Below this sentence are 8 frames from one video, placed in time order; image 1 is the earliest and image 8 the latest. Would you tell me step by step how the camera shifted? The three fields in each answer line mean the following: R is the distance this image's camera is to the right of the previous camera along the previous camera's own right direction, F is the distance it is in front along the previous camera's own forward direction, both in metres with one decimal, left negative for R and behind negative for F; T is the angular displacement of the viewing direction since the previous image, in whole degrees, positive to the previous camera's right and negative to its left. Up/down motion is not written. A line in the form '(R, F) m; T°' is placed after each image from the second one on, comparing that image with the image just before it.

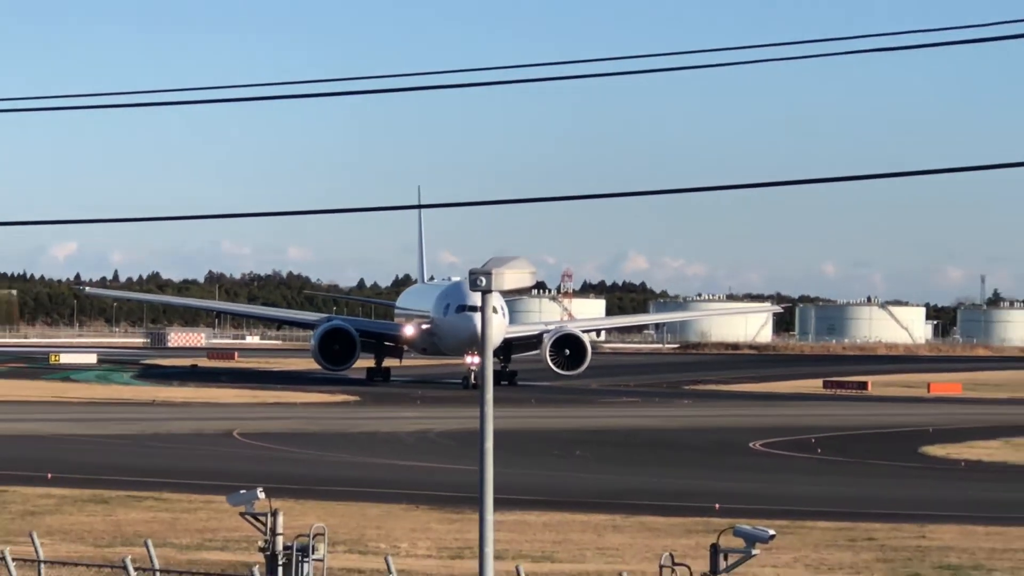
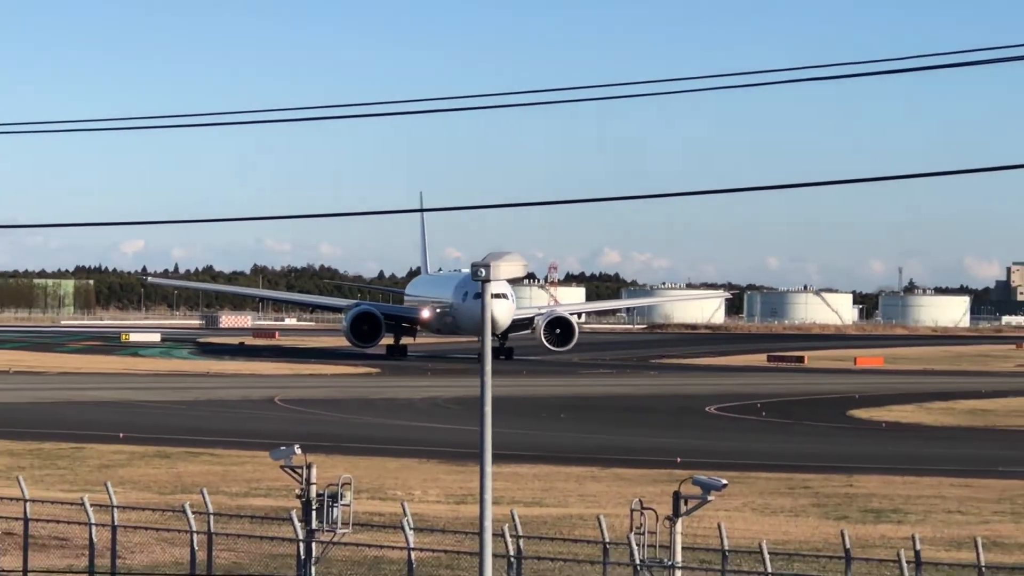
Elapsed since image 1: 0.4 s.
(+0.1, -5.2) m; 0°
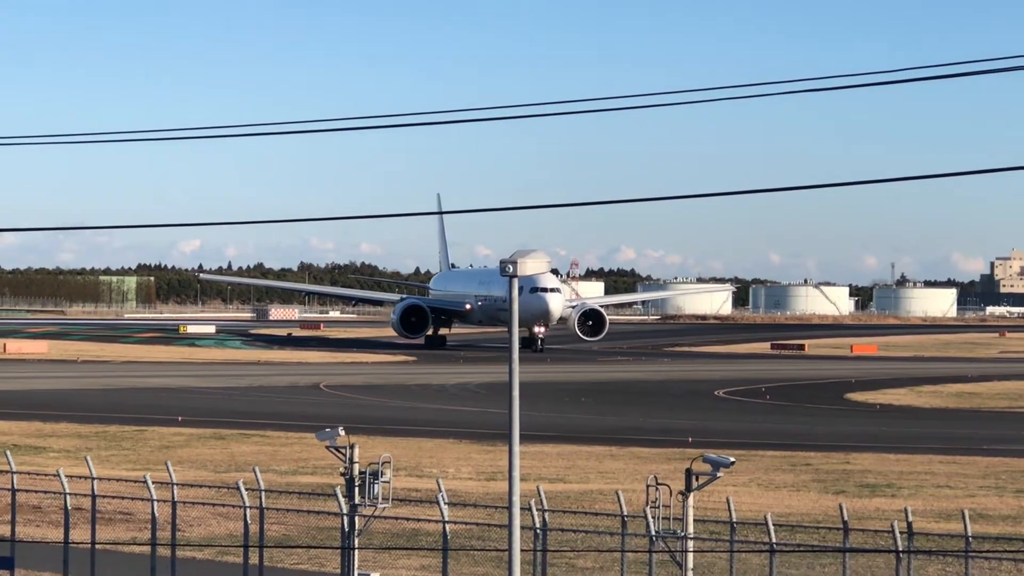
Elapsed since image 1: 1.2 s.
(-0.6, -3.0) m; 0°
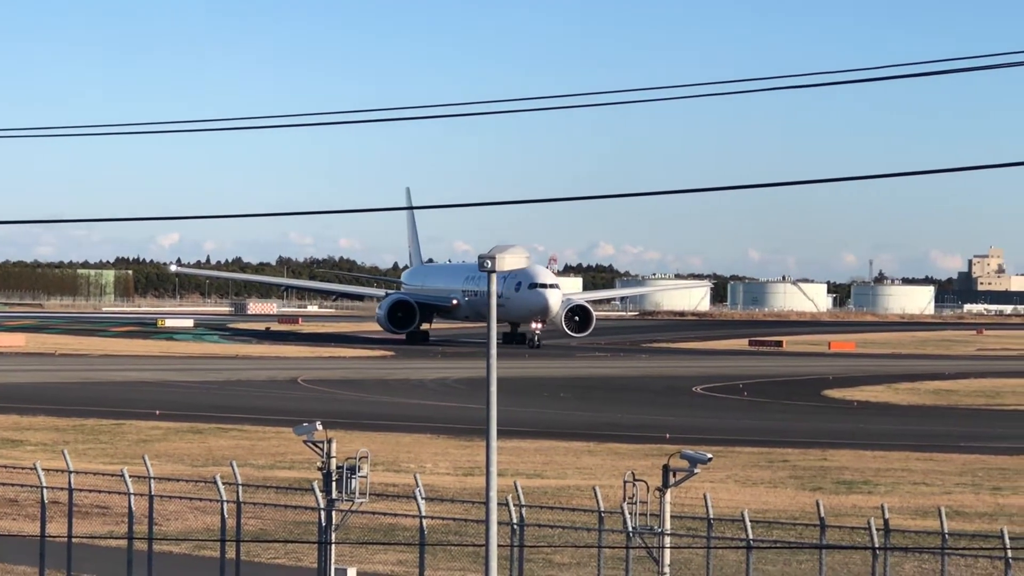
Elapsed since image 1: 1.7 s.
(+0.5, 0.0) m; 0°
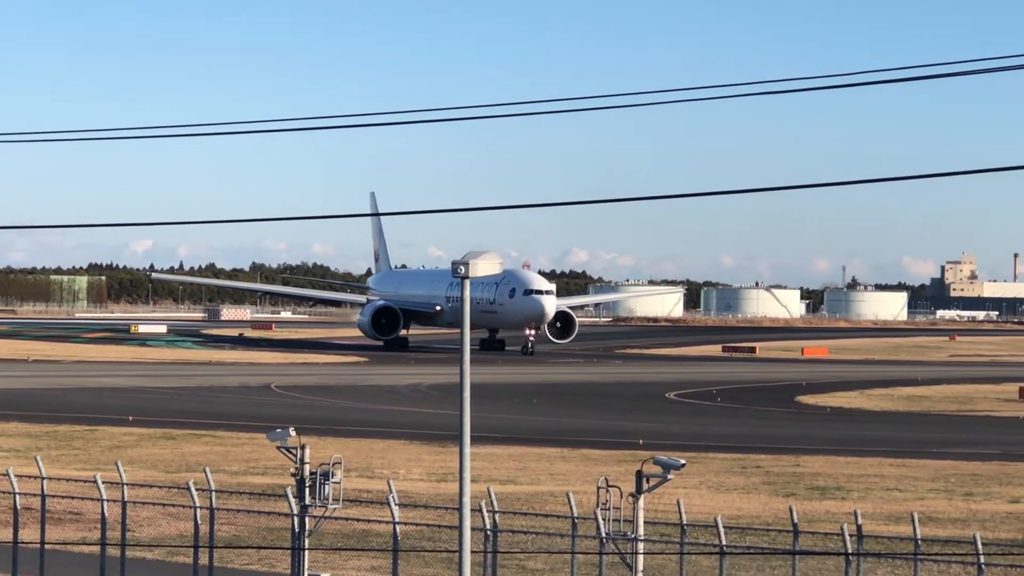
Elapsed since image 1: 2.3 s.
(+0.6, 0.0) m; 0°
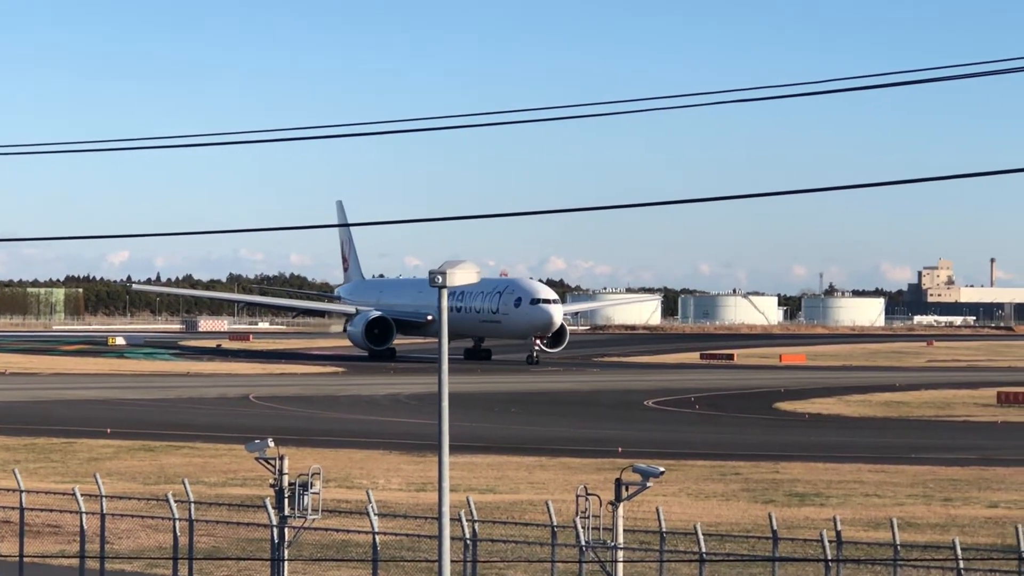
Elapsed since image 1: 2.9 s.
(+0.5, 0.0) m; 0°
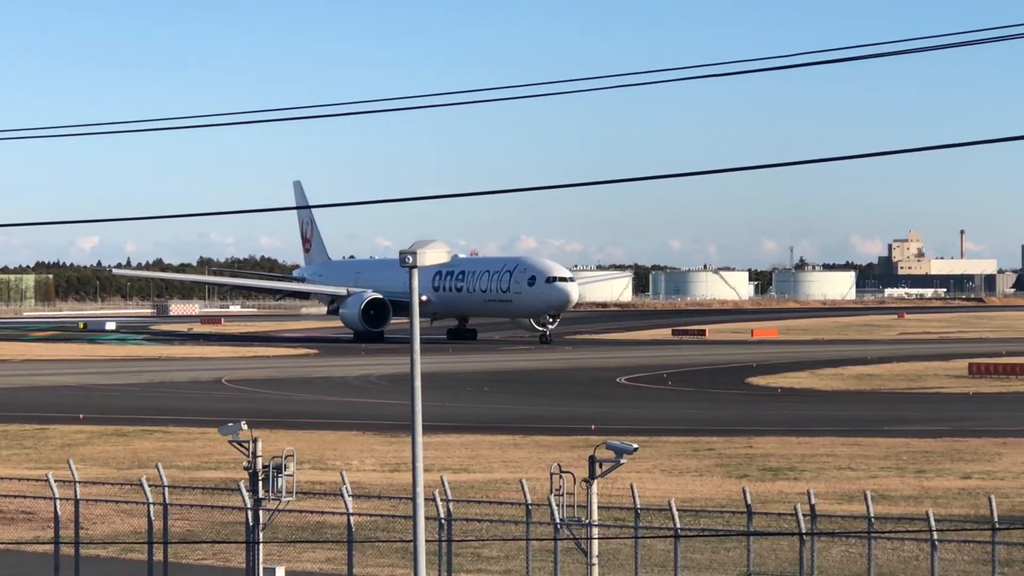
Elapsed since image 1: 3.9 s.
(+0.6, 0.0) m; 0°
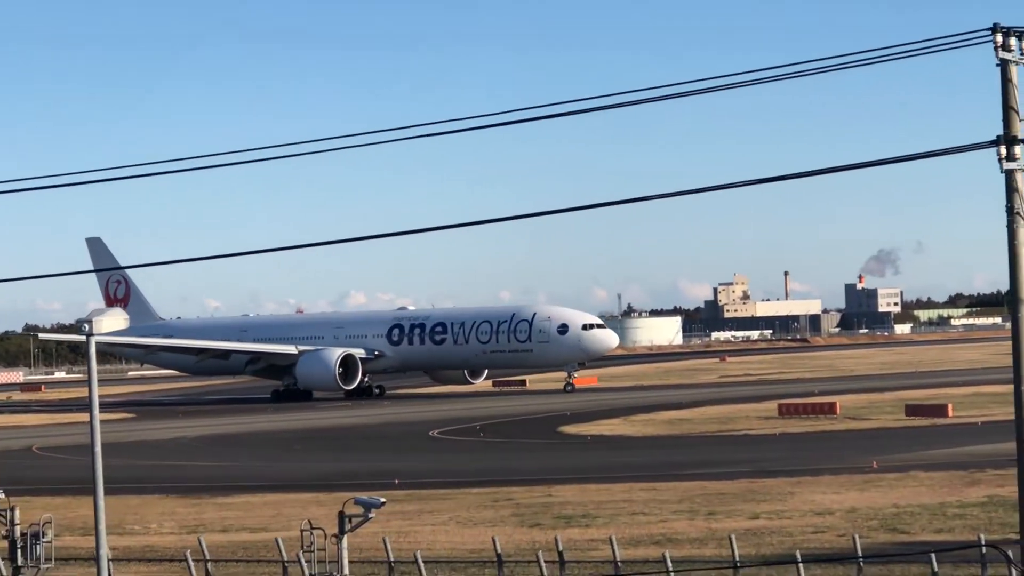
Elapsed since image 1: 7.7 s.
(+9.6, -0.5) m; -7°
